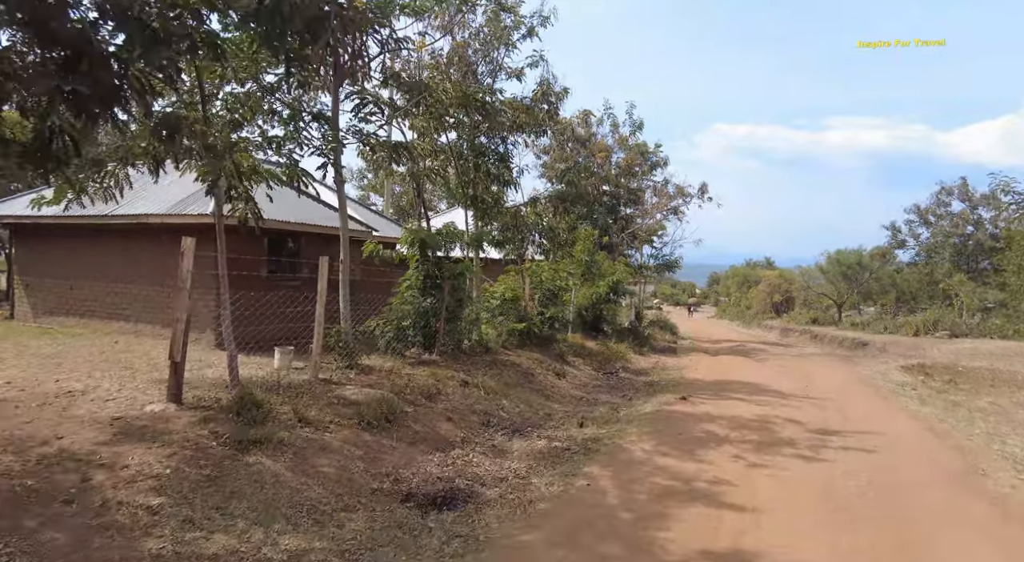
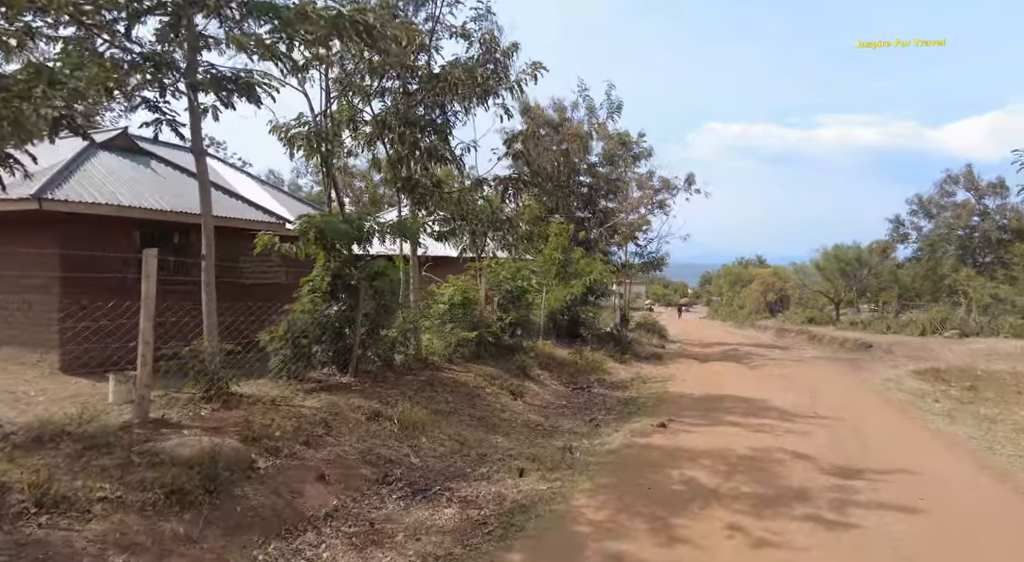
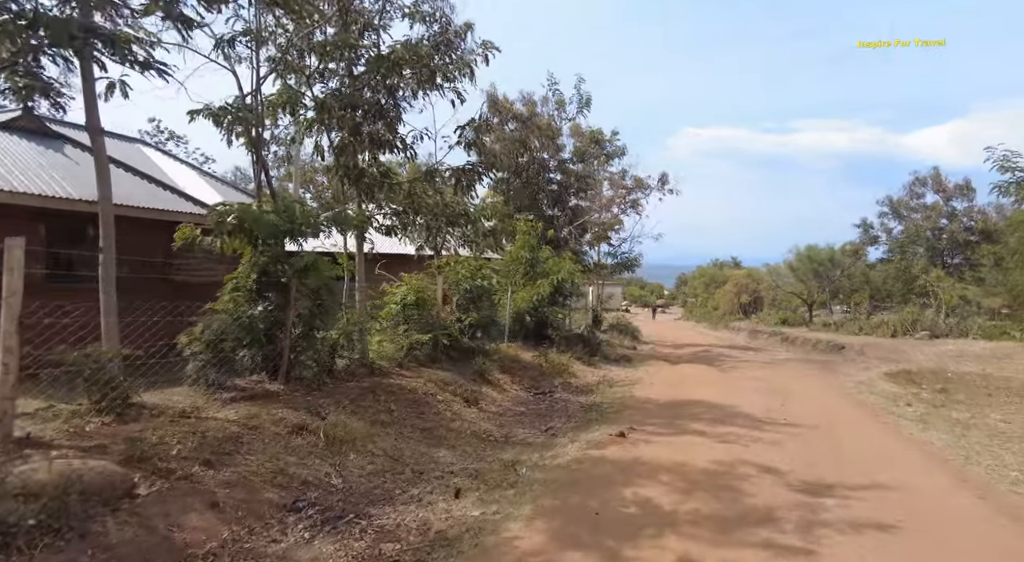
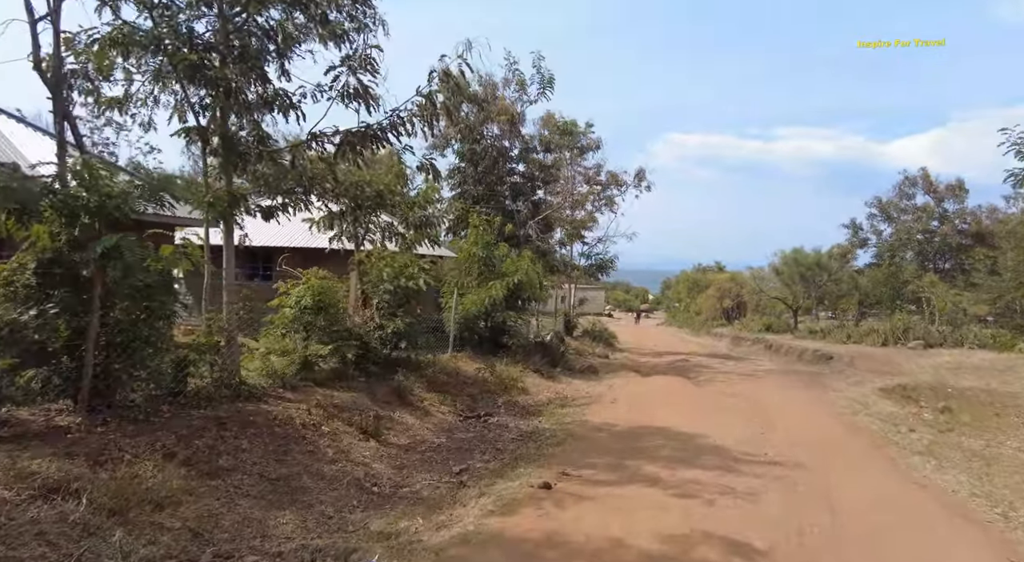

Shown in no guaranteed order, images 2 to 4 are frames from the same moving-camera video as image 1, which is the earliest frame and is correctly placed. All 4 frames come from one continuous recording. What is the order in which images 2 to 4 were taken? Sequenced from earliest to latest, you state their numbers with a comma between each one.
2, 3, 4
